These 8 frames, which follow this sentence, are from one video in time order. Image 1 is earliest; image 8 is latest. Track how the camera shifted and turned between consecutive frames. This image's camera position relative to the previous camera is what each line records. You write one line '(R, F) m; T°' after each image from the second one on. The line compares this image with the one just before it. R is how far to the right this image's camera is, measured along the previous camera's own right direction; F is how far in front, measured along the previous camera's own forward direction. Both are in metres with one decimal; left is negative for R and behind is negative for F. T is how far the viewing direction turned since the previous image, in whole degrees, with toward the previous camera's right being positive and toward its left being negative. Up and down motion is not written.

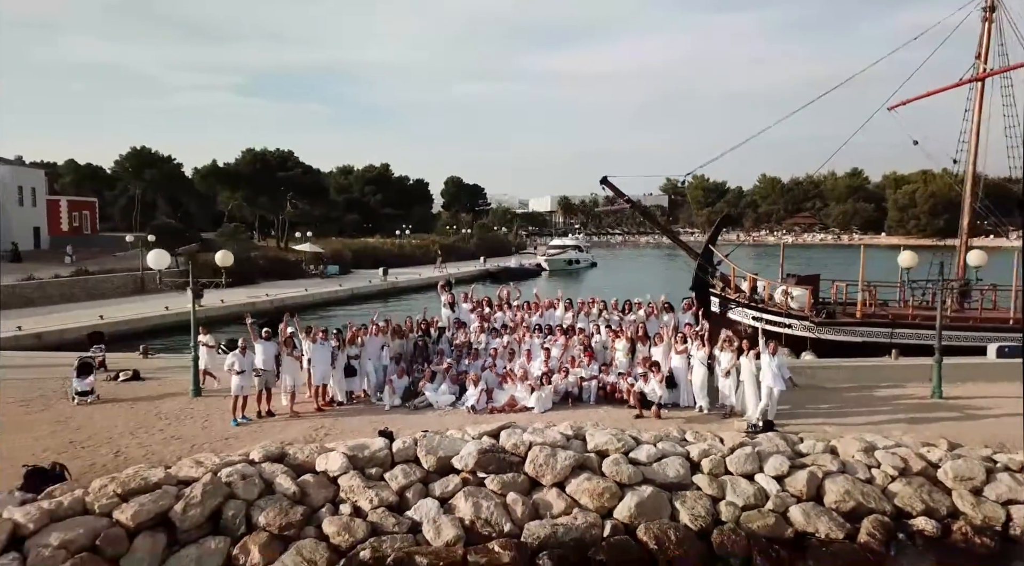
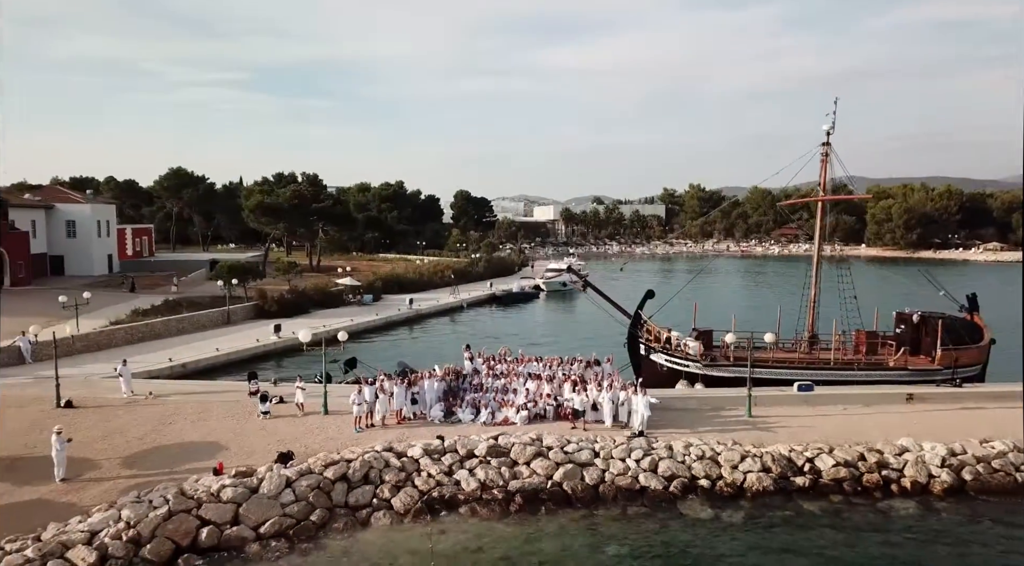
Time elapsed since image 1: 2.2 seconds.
(+0.3, -7.4) m; 0°
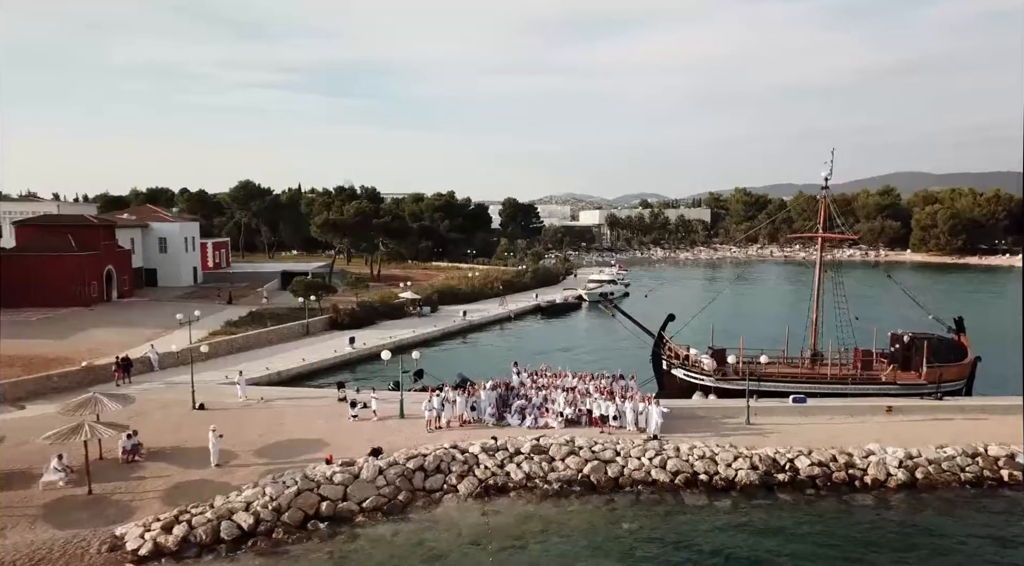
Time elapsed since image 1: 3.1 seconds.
(+0.2, -4.0) m; -4°
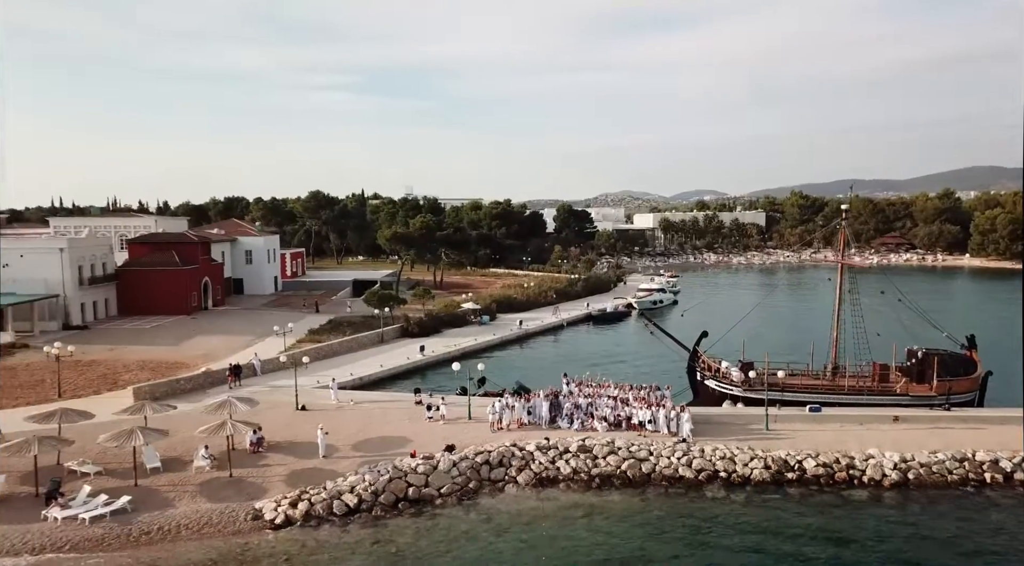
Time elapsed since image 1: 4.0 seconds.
(+0.2, -3.8) m; -4°
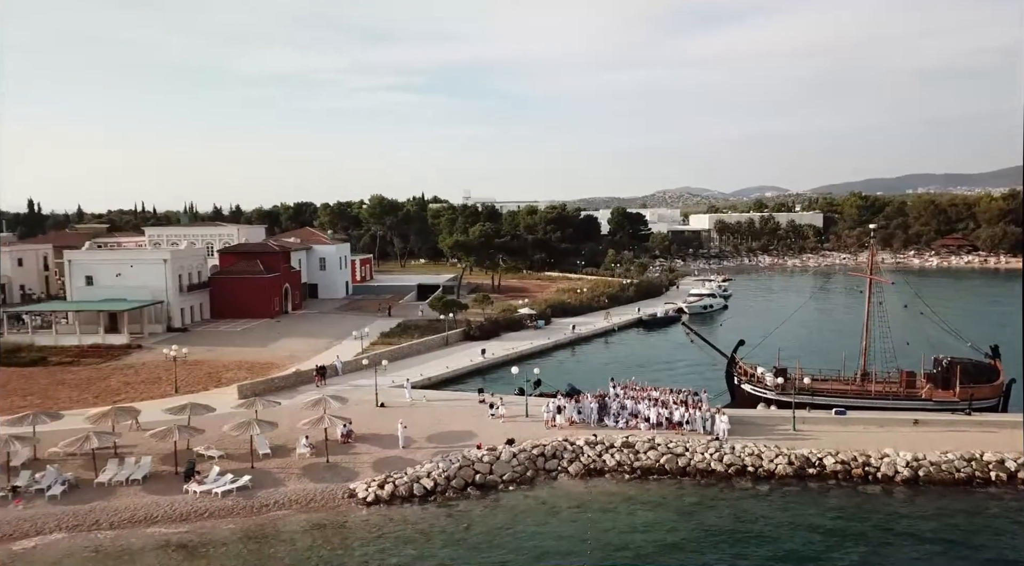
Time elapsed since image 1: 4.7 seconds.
(+0.1, -3.3) m; -4°
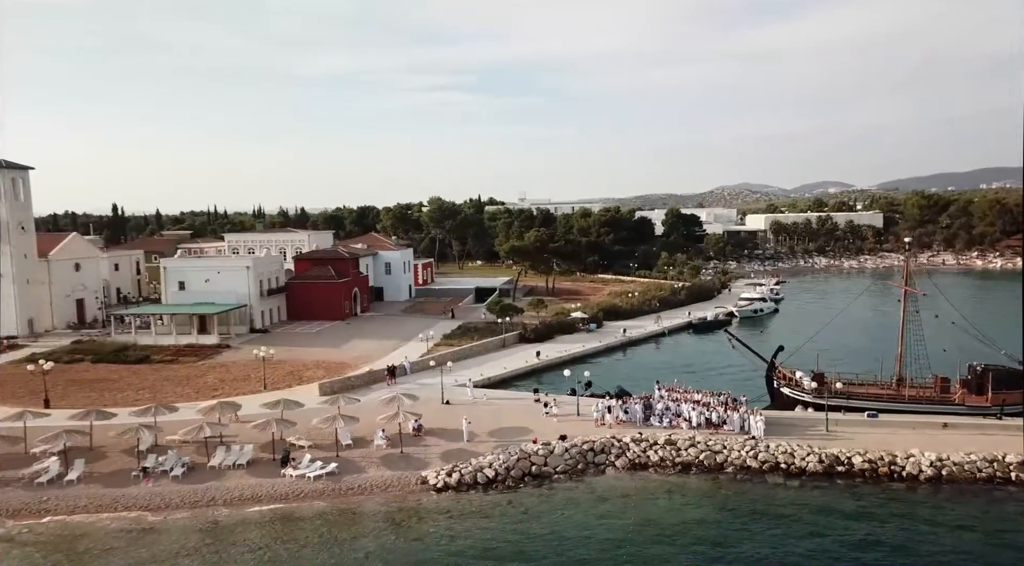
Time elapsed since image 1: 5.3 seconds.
(+0.1, -2.9) m; -4°
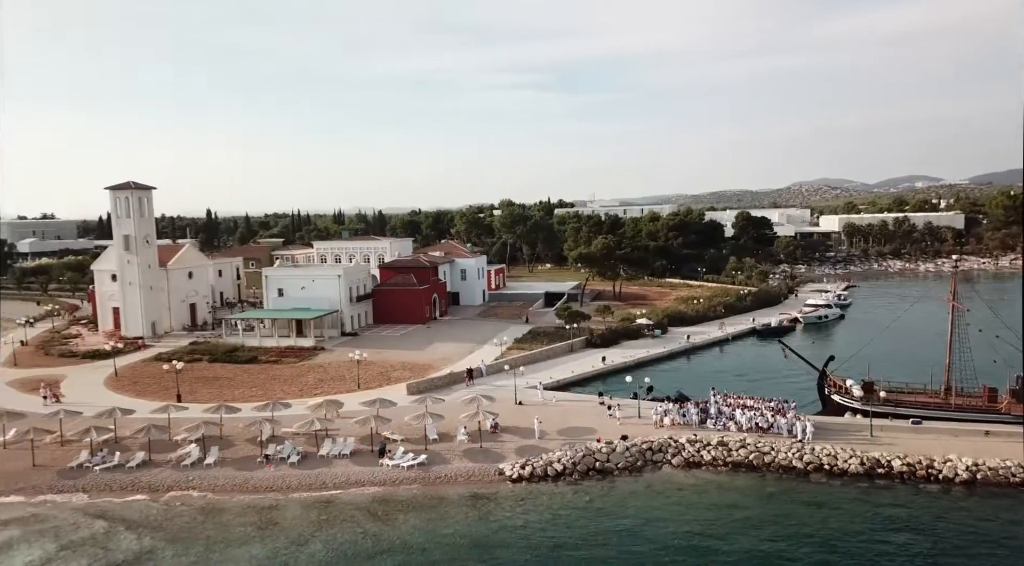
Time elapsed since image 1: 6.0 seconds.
(+0.2, -3.5) m; -5°
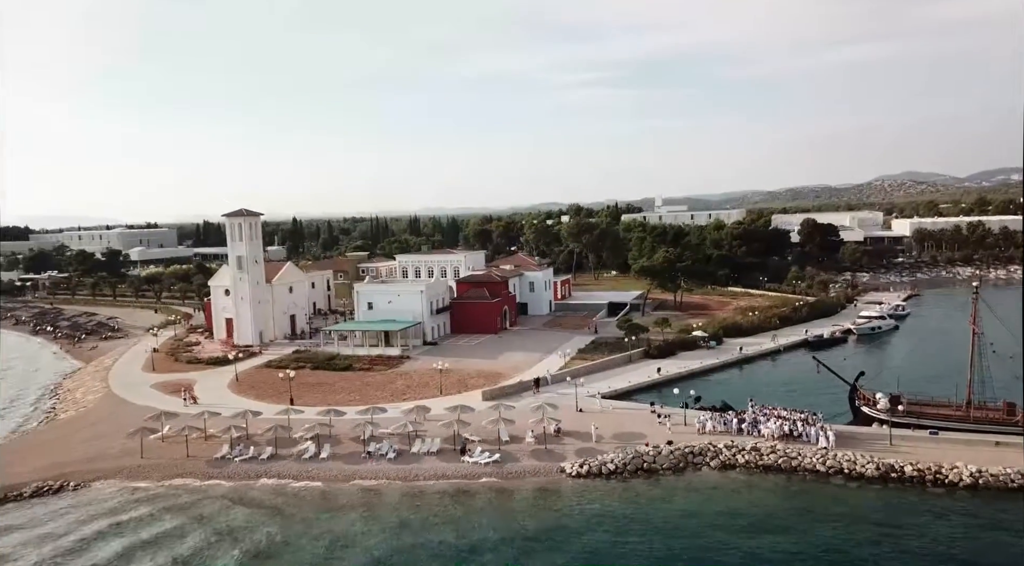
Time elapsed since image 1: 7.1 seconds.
(+0.5, -5.4) m; -5°
